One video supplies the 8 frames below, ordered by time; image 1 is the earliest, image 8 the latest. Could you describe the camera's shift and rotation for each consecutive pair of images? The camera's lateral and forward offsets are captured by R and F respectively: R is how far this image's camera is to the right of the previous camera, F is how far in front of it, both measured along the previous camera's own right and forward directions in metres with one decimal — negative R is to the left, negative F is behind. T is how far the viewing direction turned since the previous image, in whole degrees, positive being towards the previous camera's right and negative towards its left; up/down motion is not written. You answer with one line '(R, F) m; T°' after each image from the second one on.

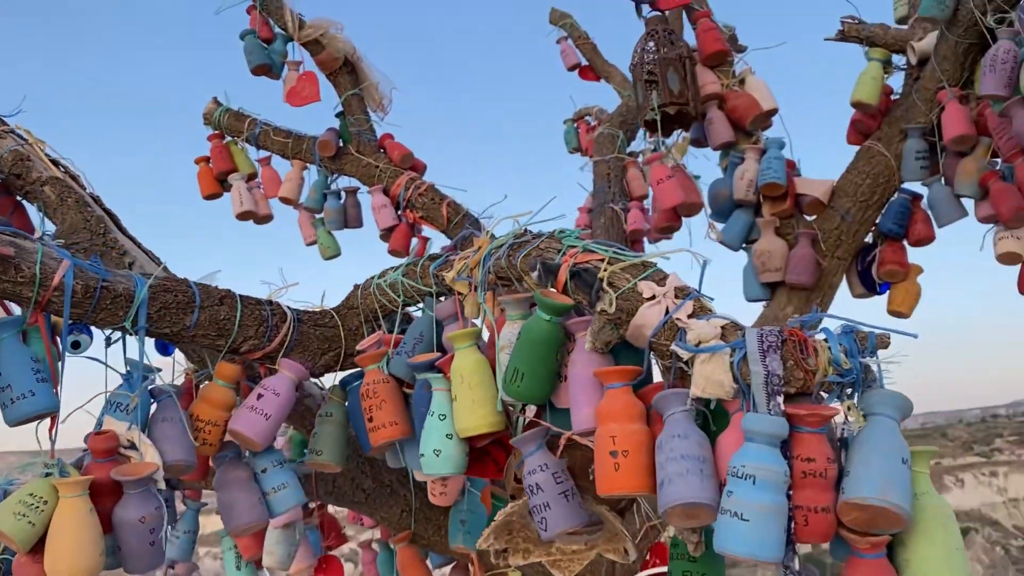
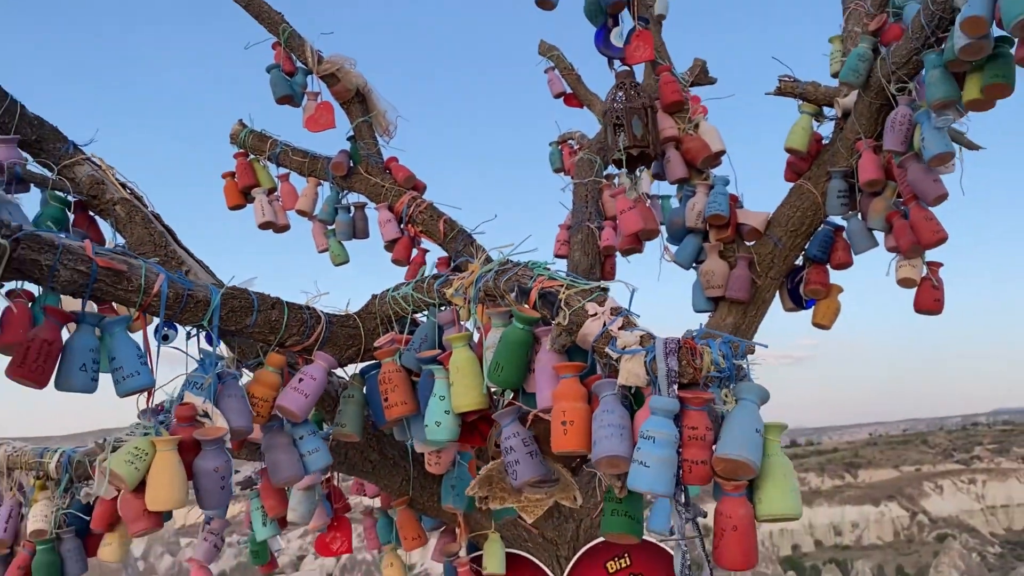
(0.0, -0.4) m; +1°
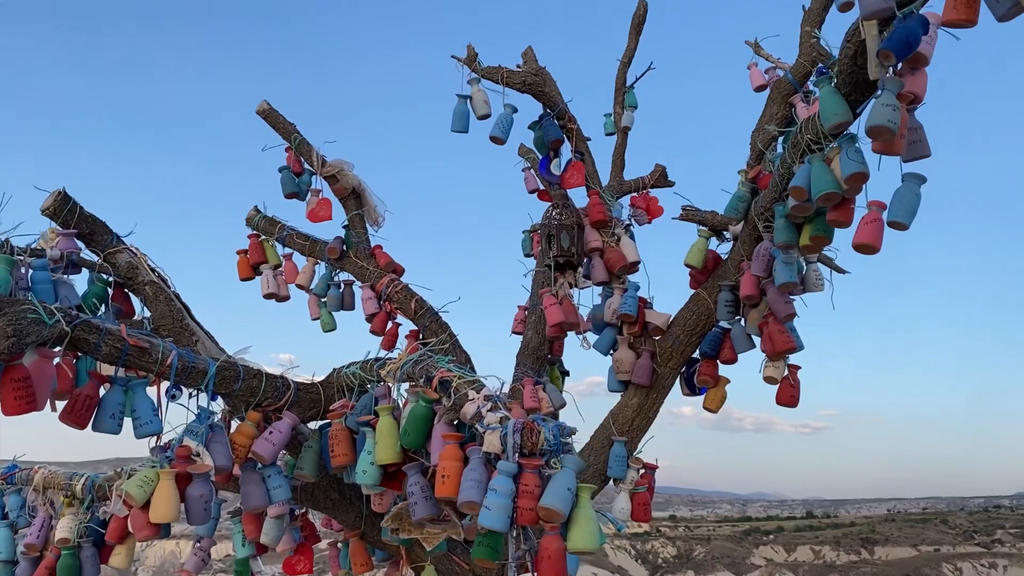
(+0.3, -0.6) m; -2°
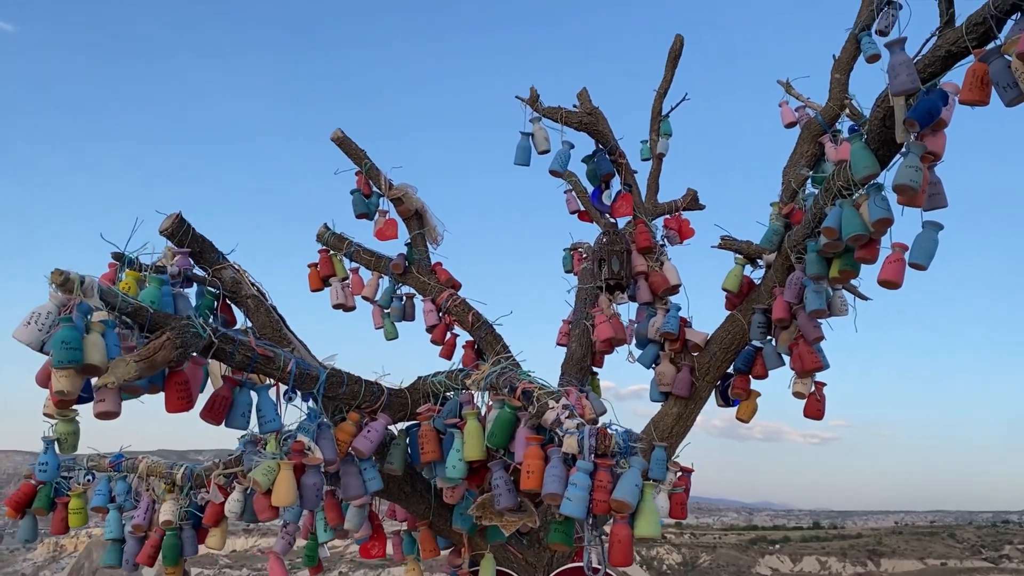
(-0.2, -0.4) m; -1°
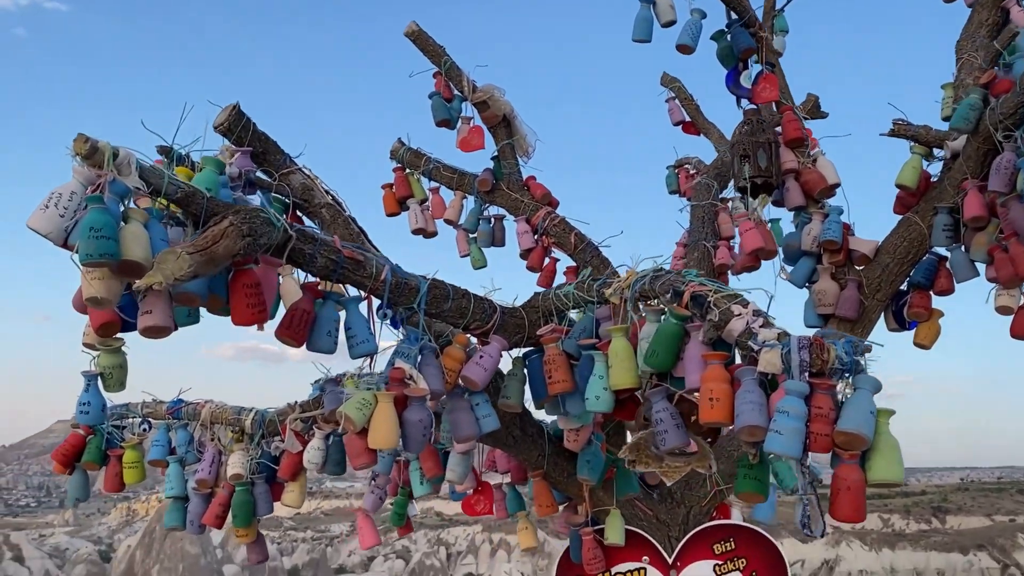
(-0.2, +0.6) m; -3°
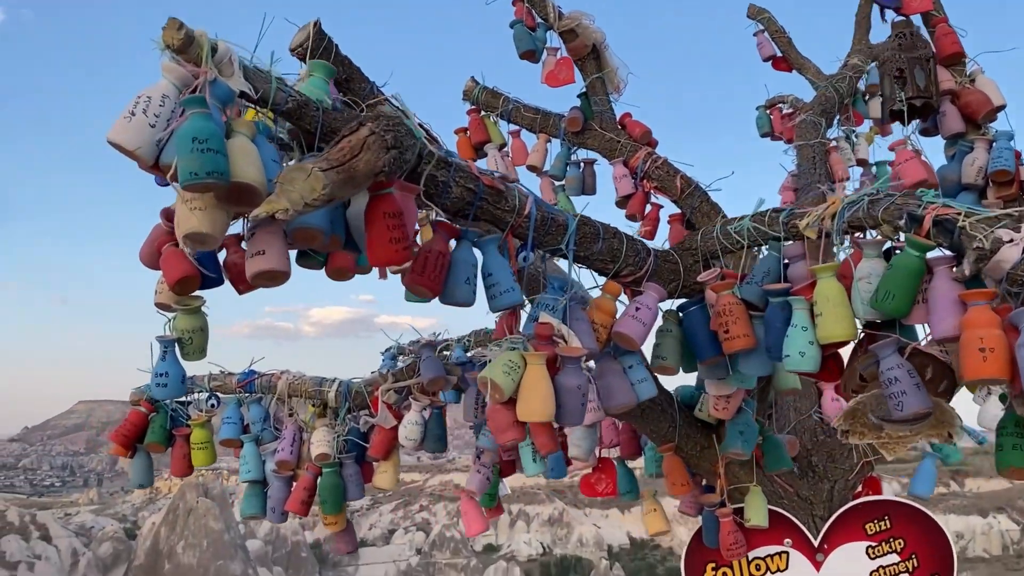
(-0.3, +0.4) m; -1°
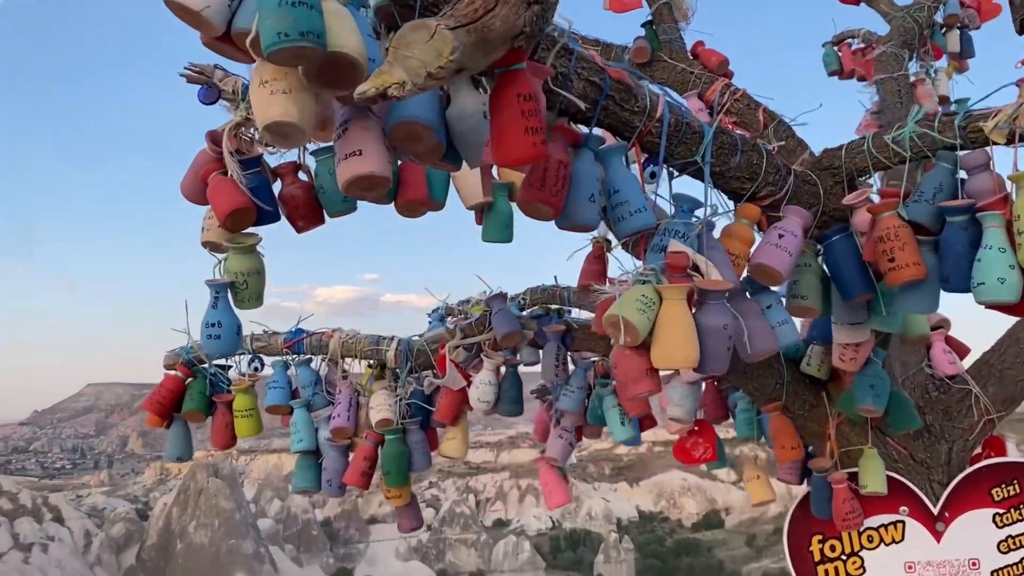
(-0.2, +0.3) m; 0°
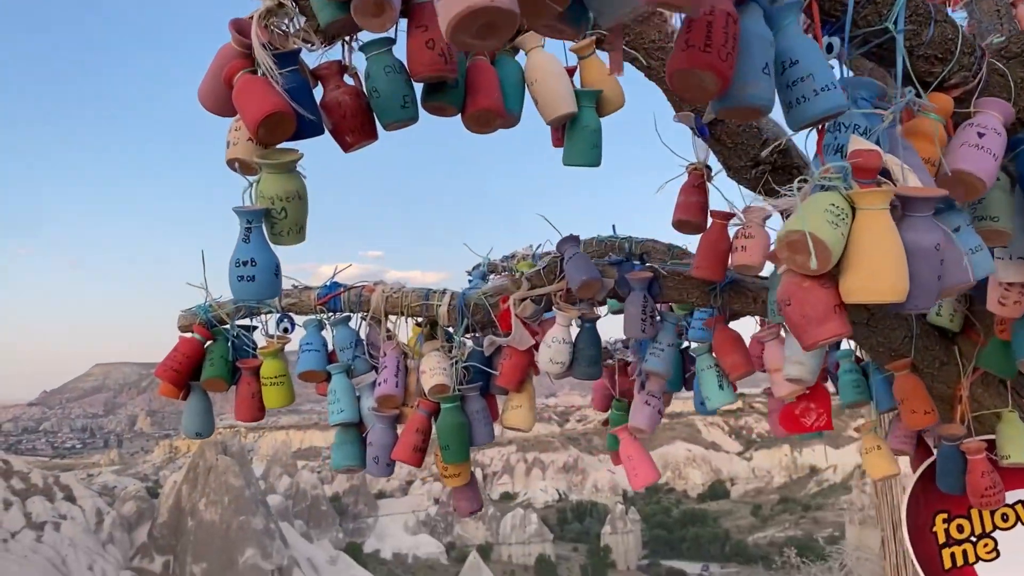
(-0.2, +0.3) m; 0°
